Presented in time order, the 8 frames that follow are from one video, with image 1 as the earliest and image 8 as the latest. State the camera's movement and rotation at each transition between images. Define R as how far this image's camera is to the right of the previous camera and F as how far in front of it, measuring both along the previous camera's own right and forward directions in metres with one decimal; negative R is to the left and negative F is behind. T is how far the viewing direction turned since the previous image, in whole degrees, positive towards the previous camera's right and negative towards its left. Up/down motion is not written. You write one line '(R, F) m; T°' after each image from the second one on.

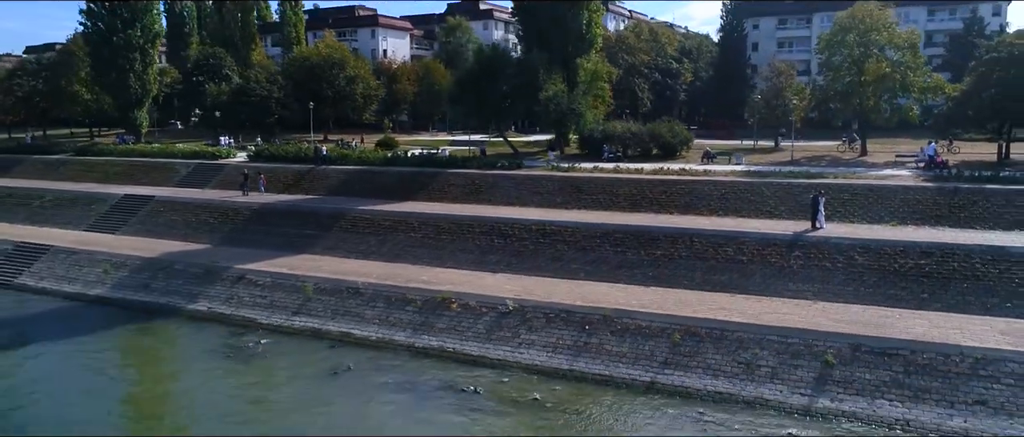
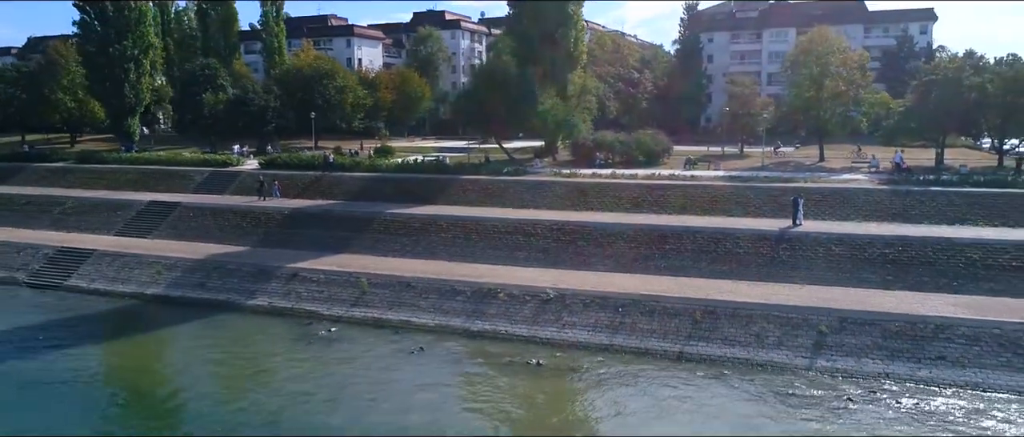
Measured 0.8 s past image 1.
(-1.9, -2.0) m; +5°
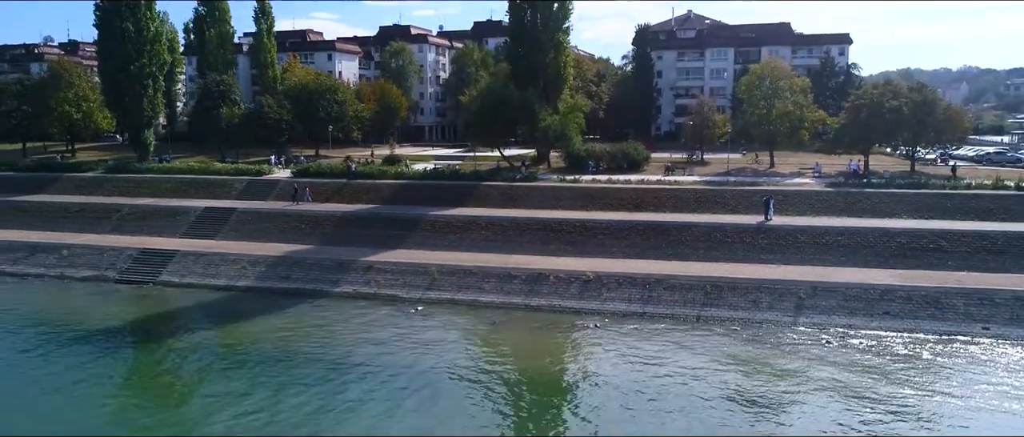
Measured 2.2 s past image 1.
(-3.1, -3.8) m; +6°
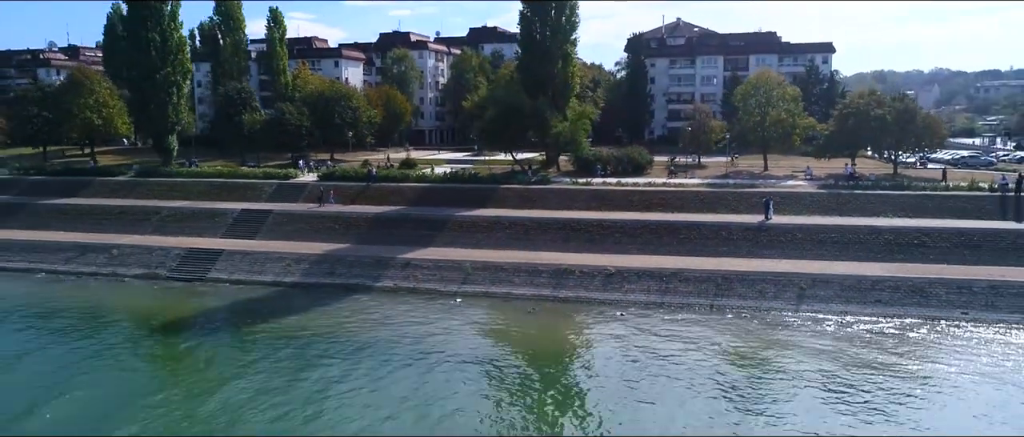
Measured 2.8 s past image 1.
(-1.4, -1.9) m; +2°
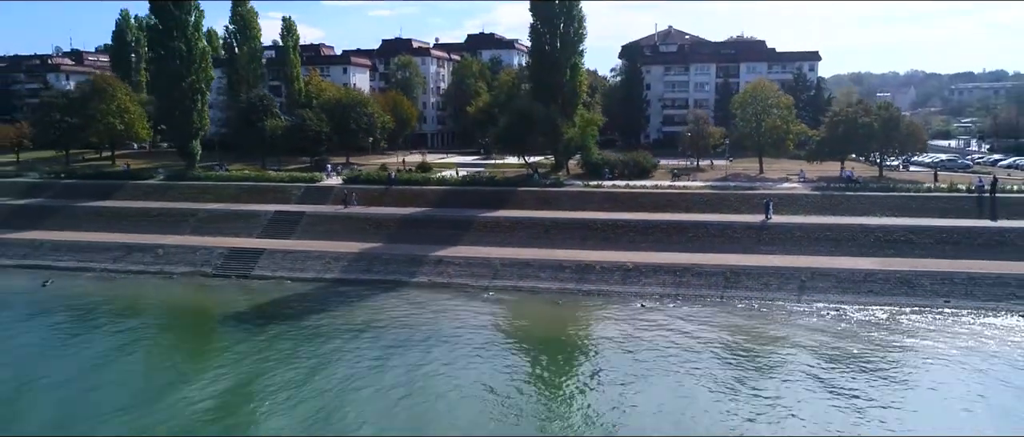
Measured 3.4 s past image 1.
(-1.3, -1.9) m; +1°
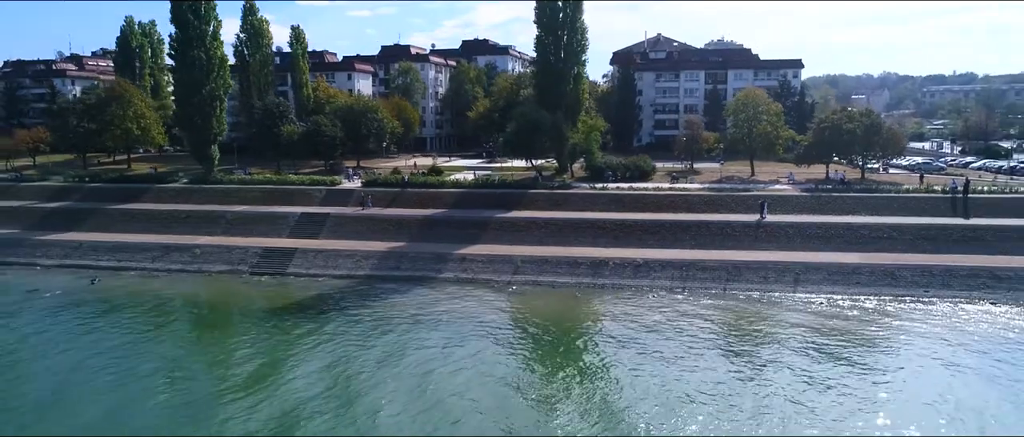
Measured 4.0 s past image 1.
(-1.3, -2.0) m; +2°
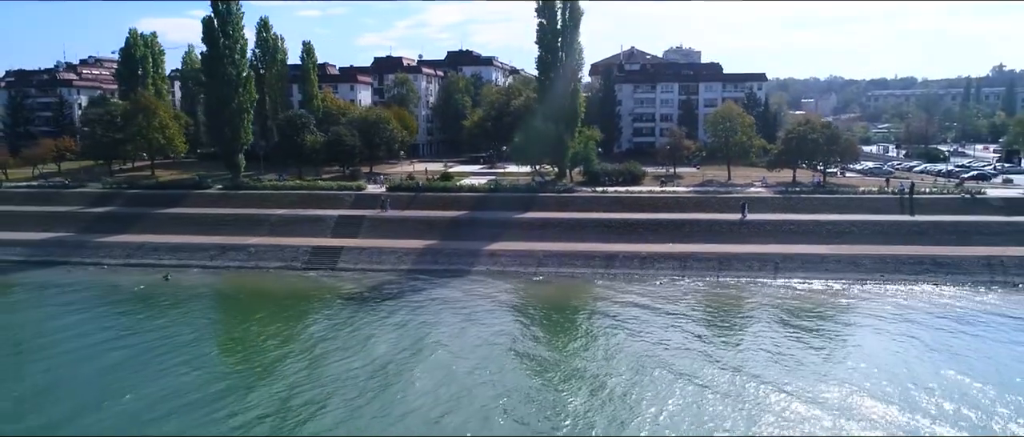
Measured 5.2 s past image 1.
(-2.6, -4.0) m; +3°
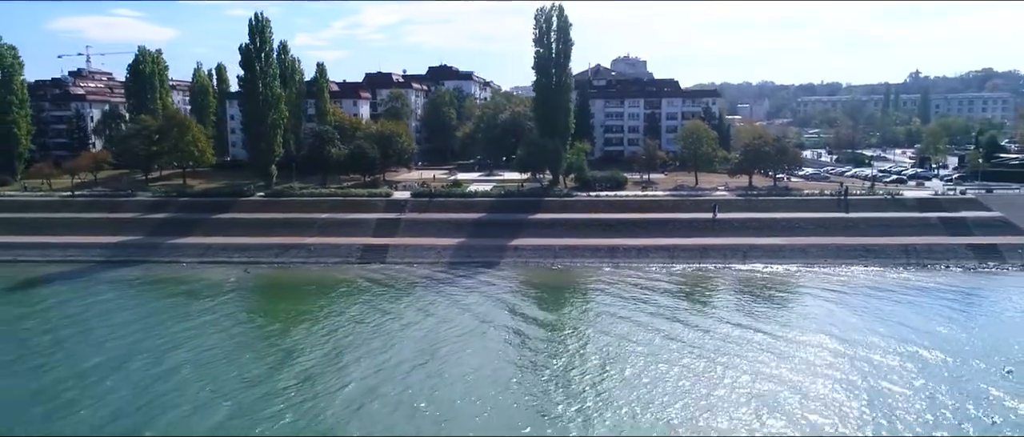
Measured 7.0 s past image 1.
(-3.8, -6.3) m; +5°
